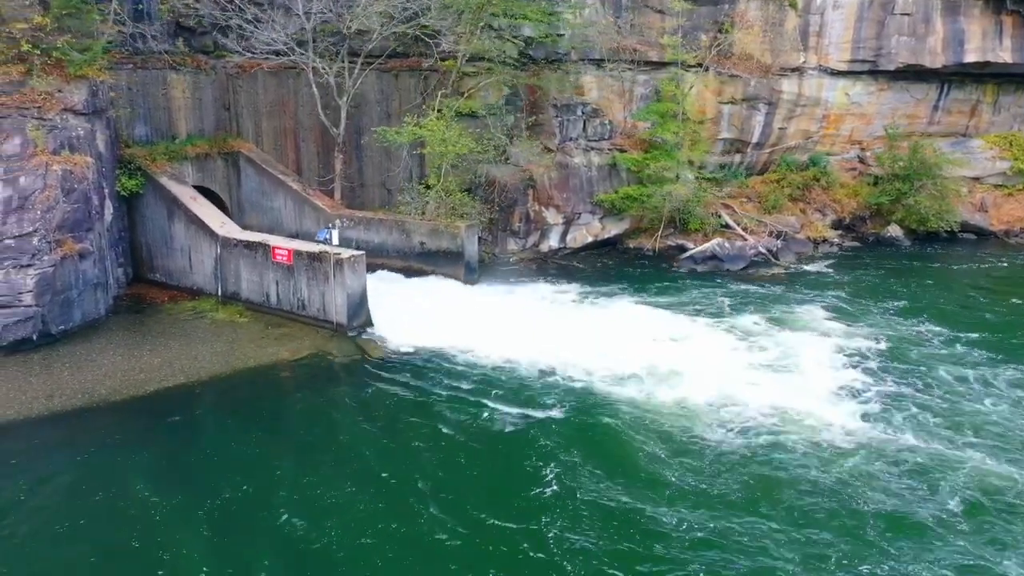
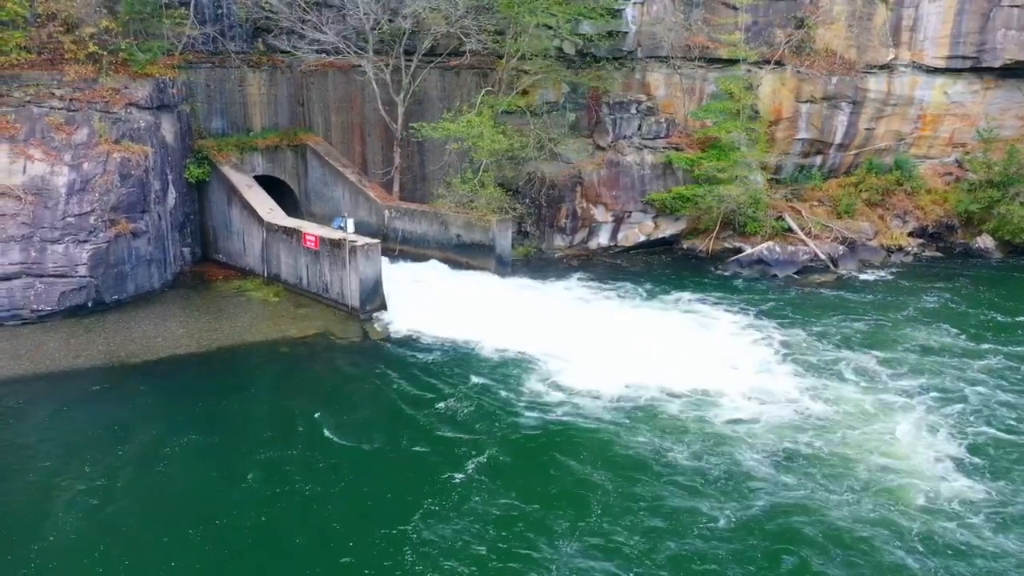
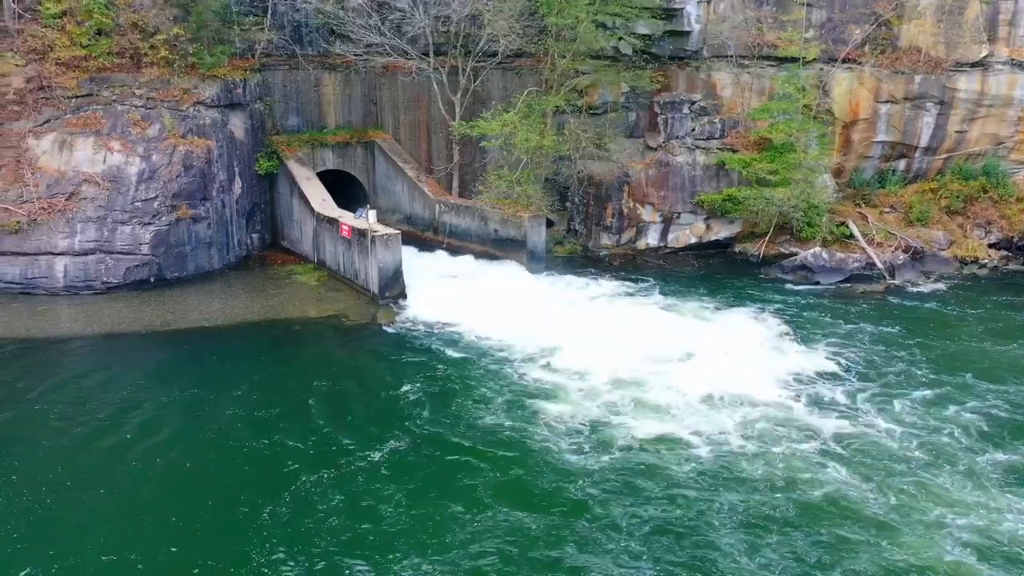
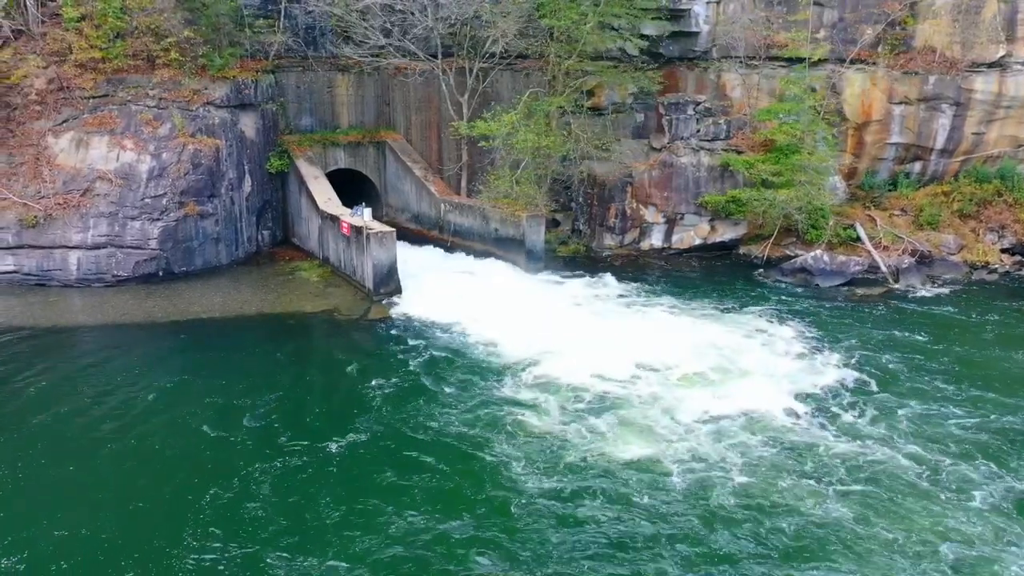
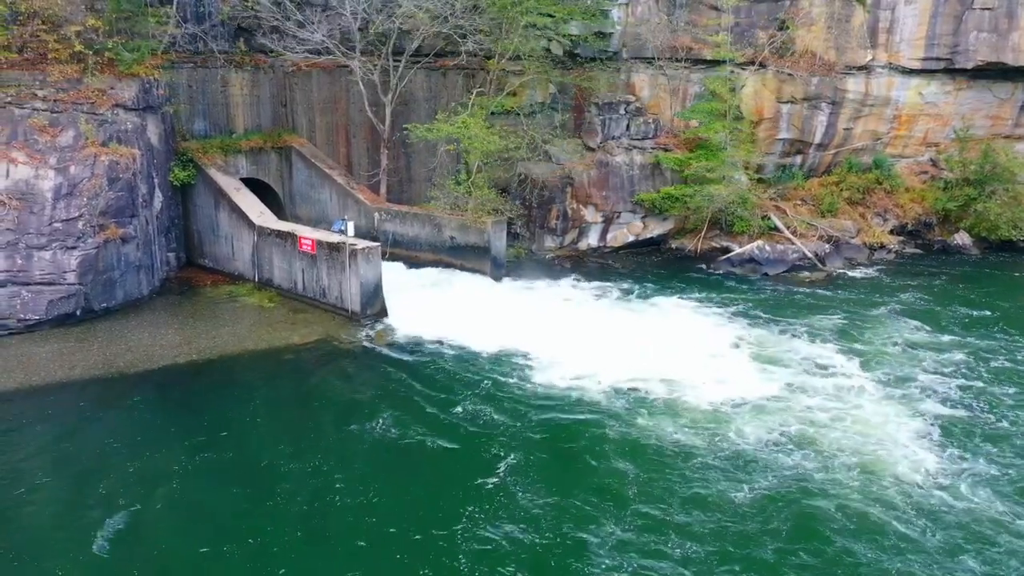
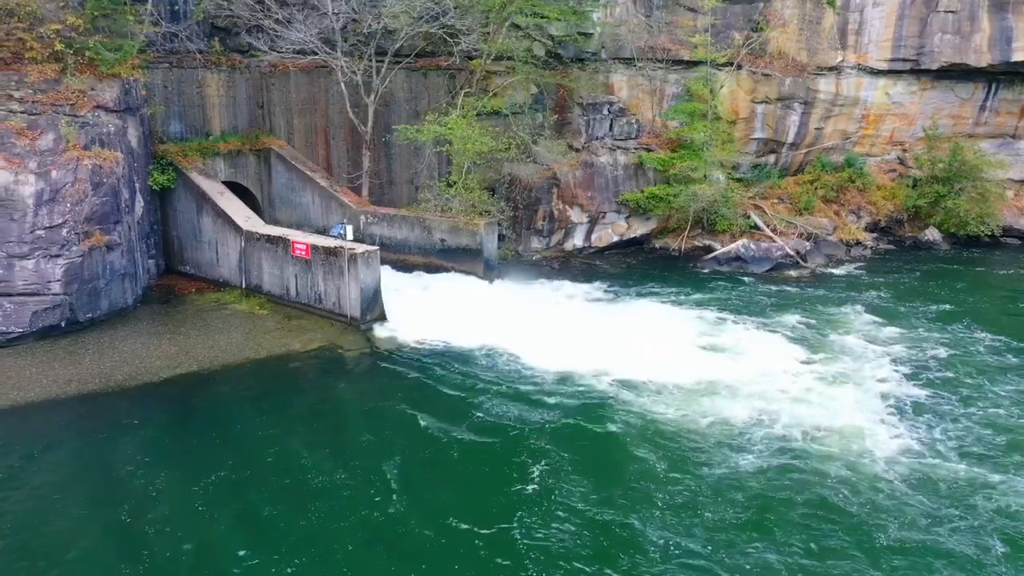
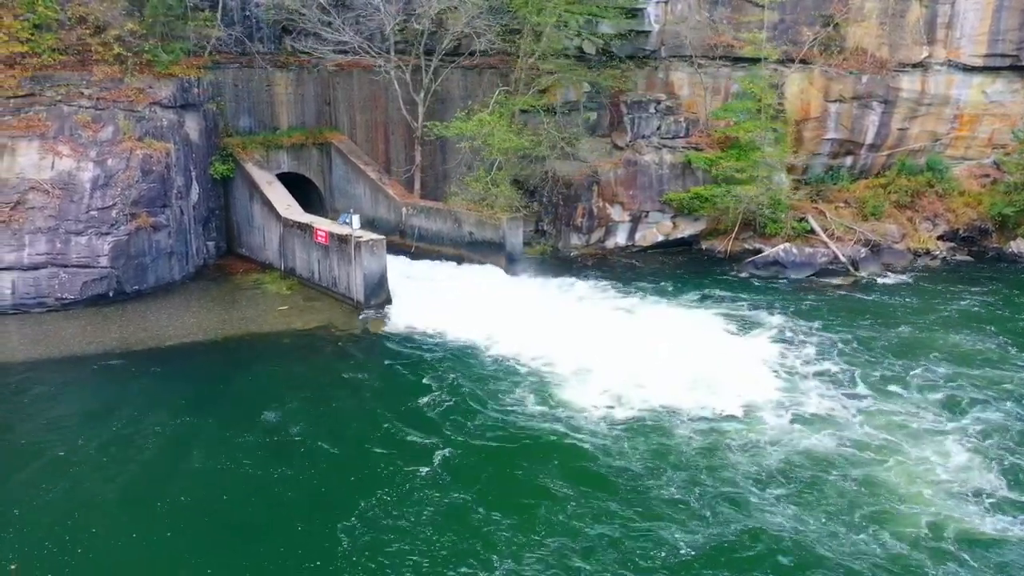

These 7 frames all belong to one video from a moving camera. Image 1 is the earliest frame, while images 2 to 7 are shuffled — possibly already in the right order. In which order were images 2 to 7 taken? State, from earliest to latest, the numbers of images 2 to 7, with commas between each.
6, 5, 2, 7, 3, 4
